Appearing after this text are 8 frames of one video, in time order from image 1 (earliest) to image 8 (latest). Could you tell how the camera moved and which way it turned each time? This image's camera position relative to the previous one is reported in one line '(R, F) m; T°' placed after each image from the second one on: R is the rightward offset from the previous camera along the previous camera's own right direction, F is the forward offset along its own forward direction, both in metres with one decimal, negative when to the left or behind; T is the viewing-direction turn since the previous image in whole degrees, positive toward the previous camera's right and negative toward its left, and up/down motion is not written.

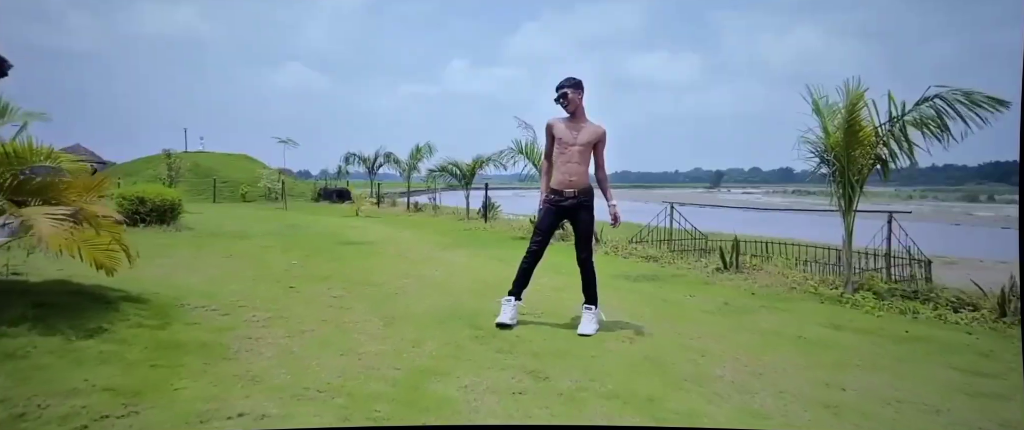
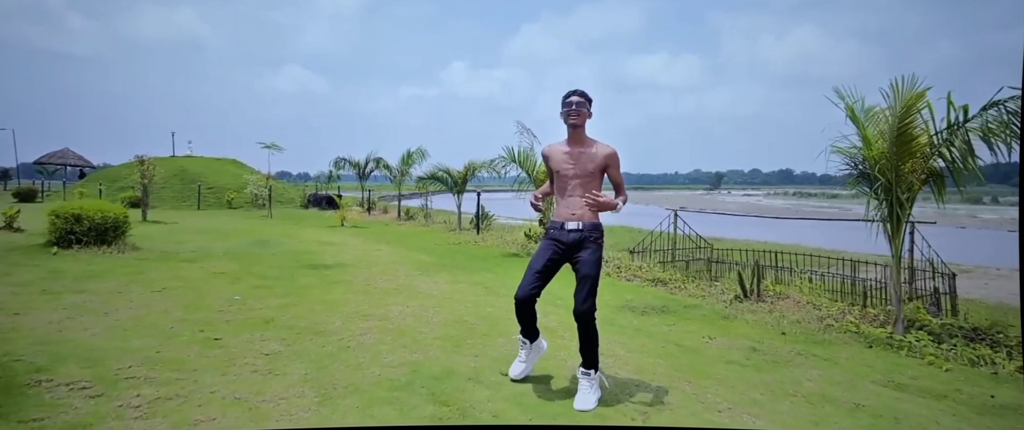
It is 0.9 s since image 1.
(+0.1, +0.7) m; 0°
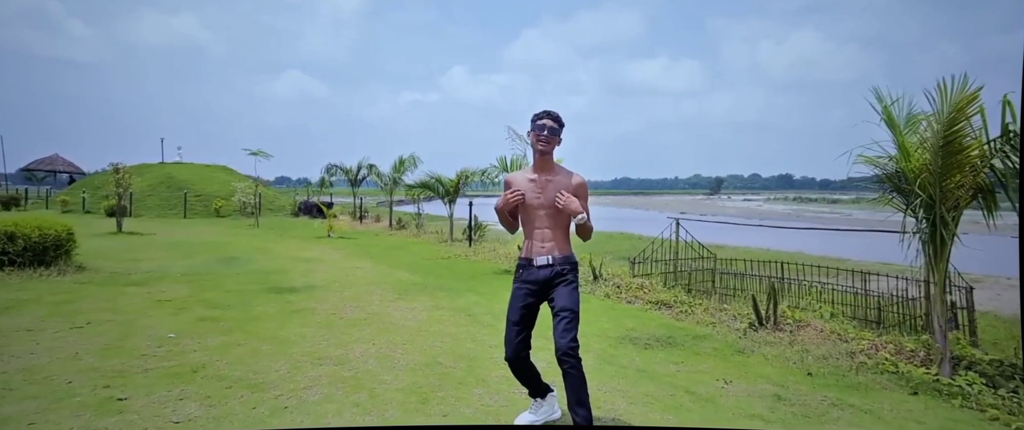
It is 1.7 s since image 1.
(+0.1, +0.5) m; 0°
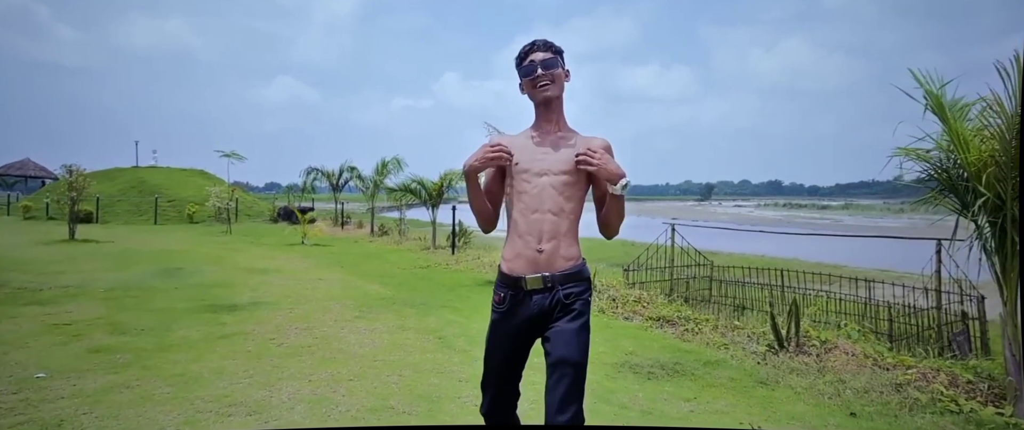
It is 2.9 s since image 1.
(+0.1, +0.6) m; +1°
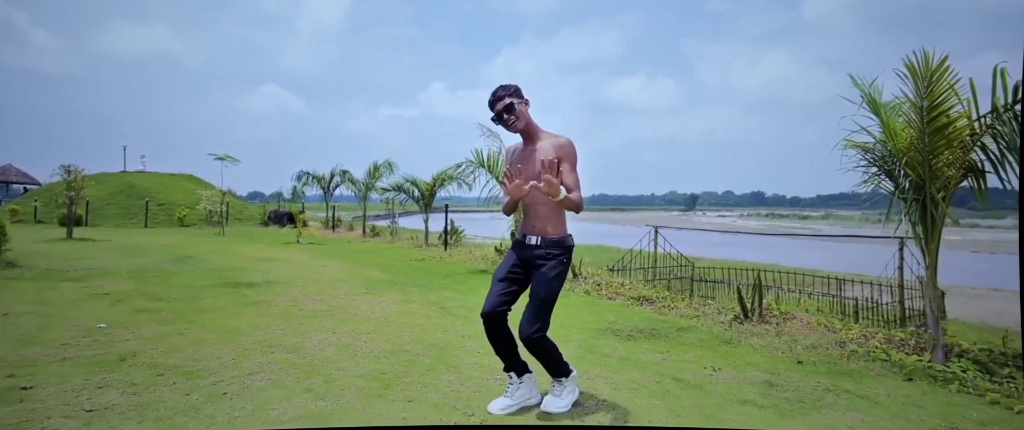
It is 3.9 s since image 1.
(-0.1, -0.4) m; +2°
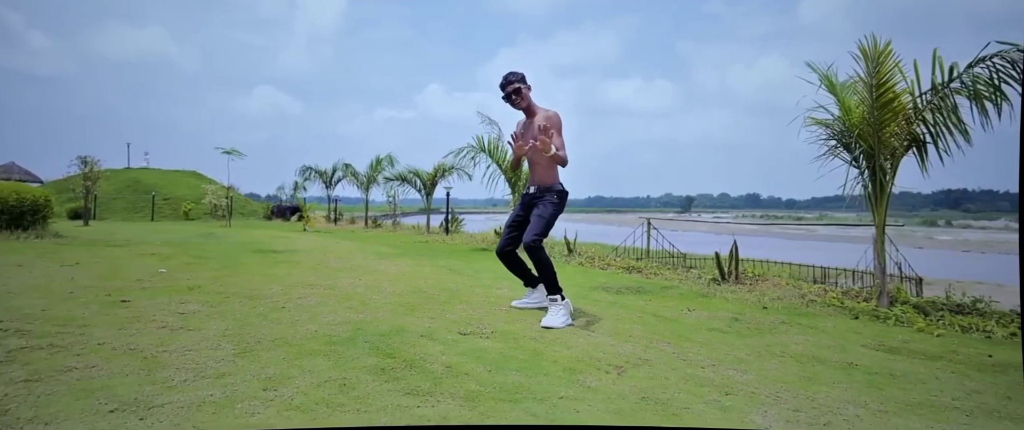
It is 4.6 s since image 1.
(0.0, -0.5) m; 0°
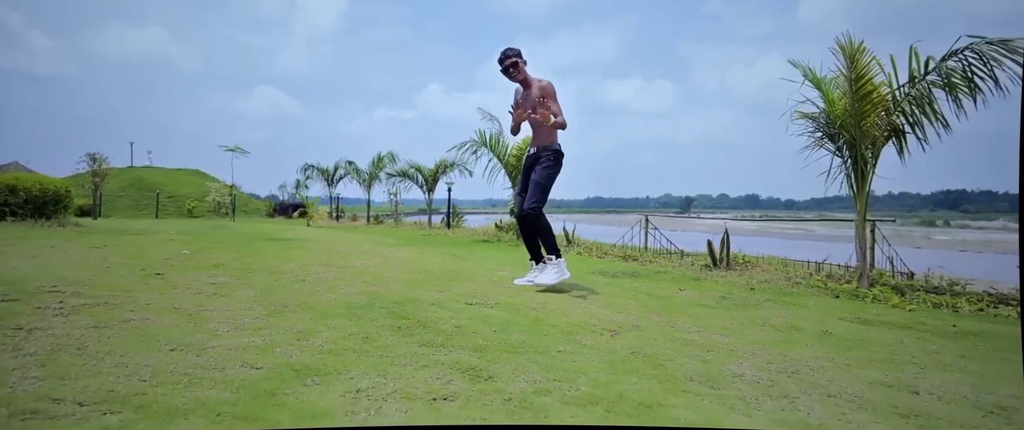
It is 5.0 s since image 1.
(0.0, -0.2) m; 0°
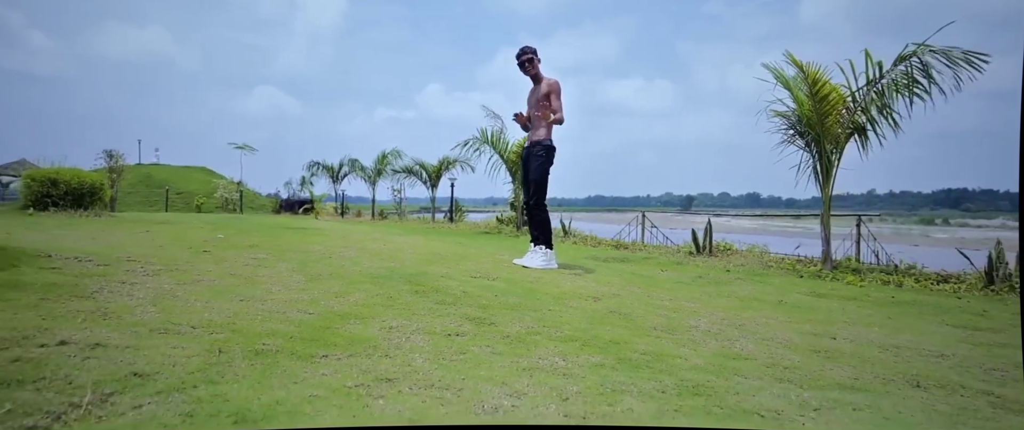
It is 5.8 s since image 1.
(0.0, -0.4) m; 0°
